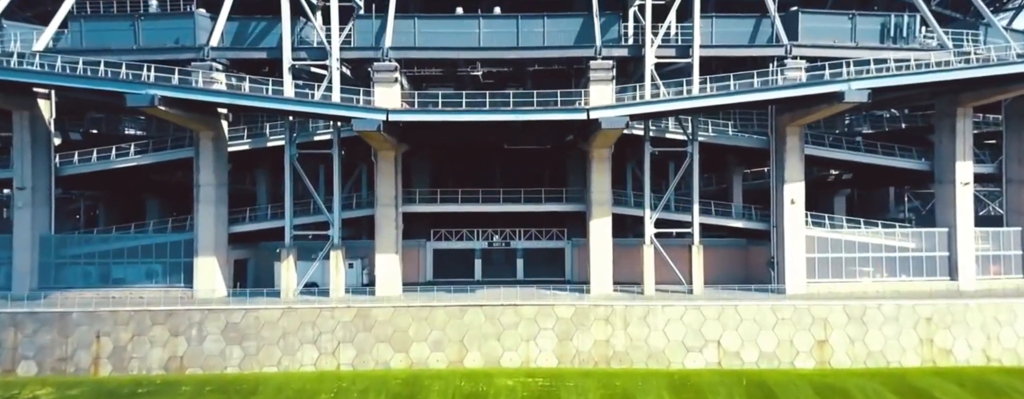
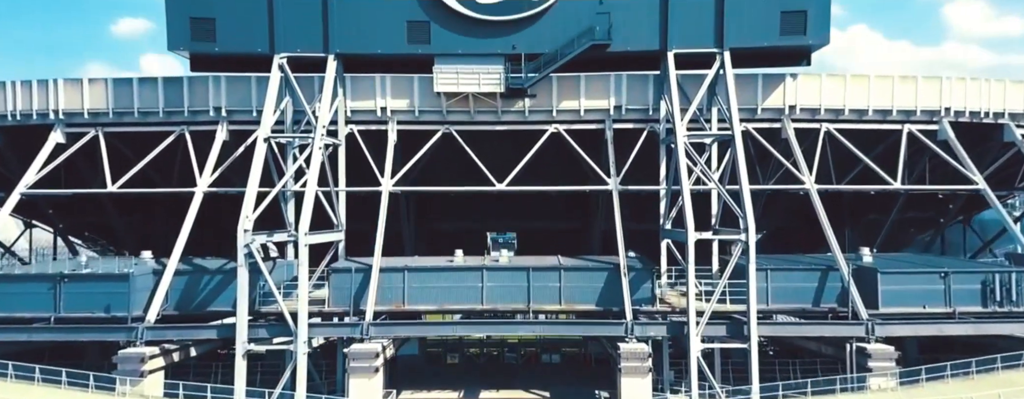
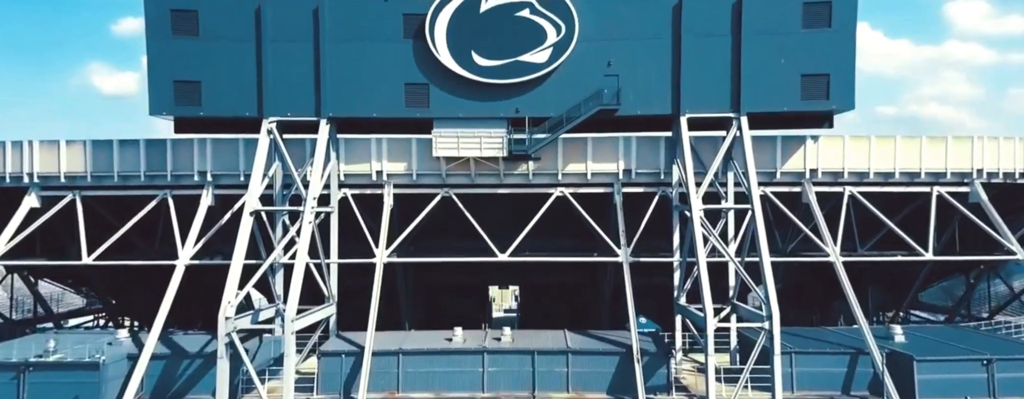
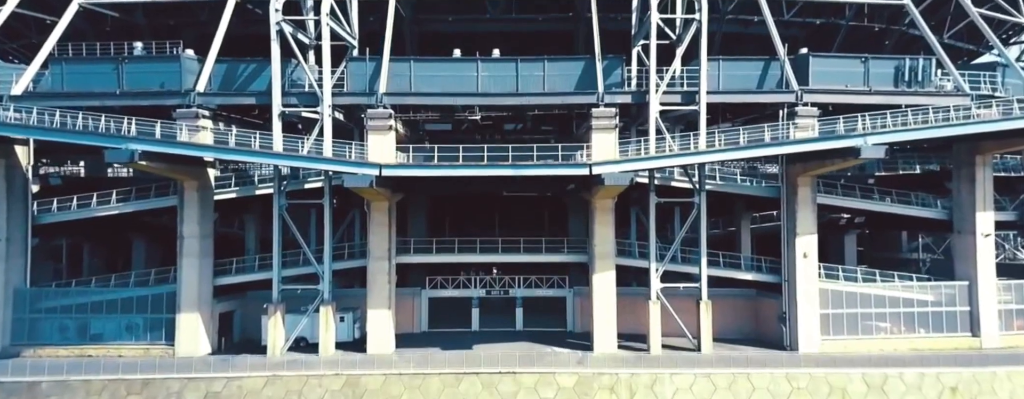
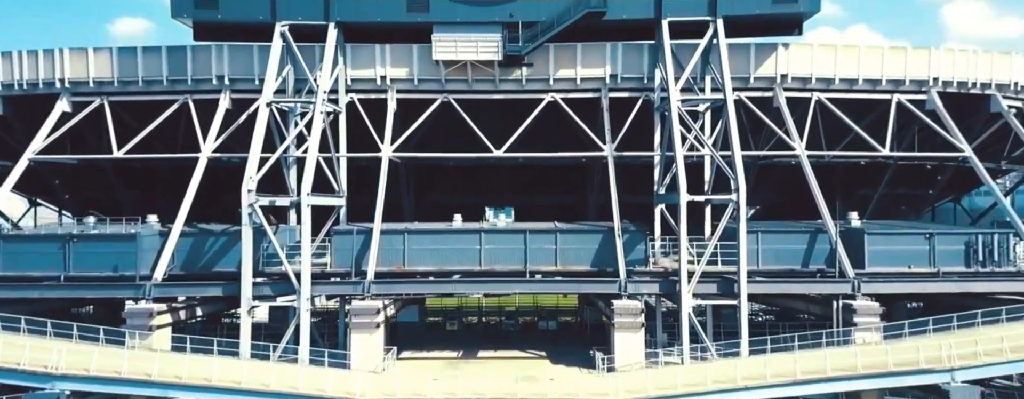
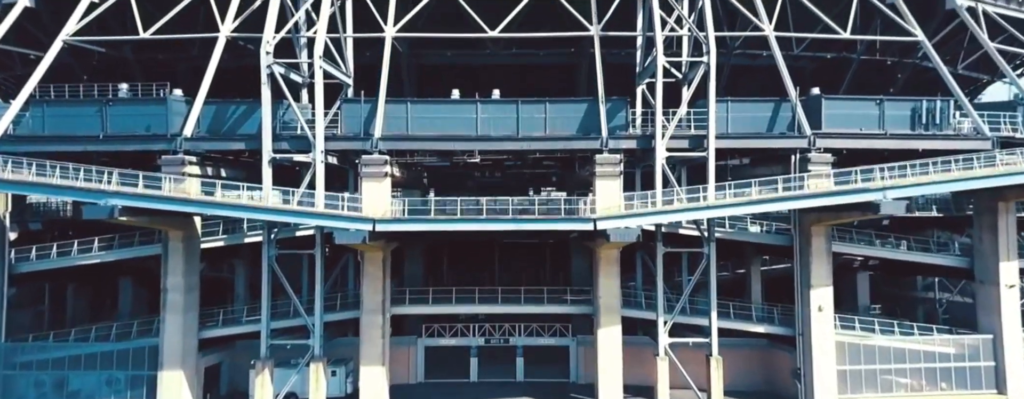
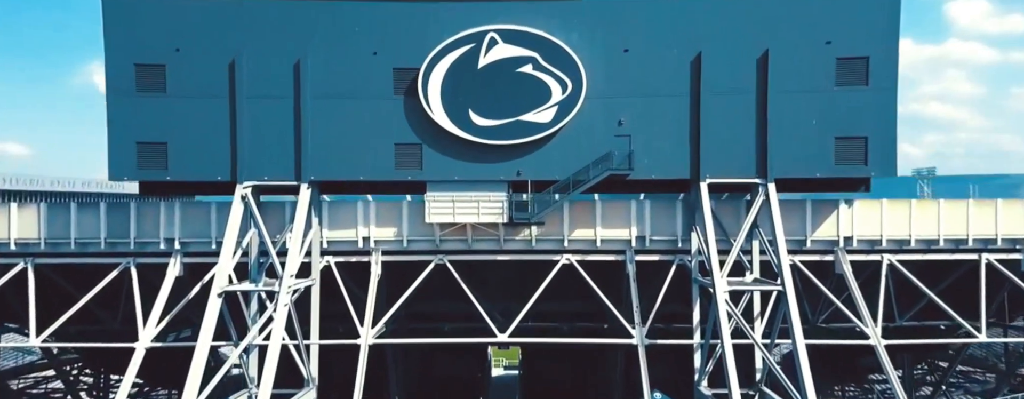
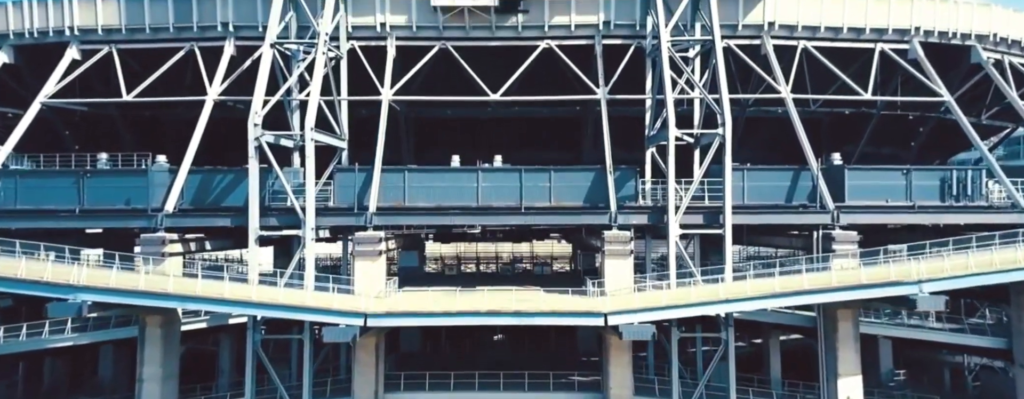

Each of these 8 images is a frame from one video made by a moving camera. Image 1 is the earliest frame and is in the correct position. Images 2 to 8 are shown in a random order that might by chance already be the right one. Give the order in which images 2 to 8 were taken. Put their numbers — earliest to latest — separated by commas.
4, 6, 8, 5, 2, 3, 7
